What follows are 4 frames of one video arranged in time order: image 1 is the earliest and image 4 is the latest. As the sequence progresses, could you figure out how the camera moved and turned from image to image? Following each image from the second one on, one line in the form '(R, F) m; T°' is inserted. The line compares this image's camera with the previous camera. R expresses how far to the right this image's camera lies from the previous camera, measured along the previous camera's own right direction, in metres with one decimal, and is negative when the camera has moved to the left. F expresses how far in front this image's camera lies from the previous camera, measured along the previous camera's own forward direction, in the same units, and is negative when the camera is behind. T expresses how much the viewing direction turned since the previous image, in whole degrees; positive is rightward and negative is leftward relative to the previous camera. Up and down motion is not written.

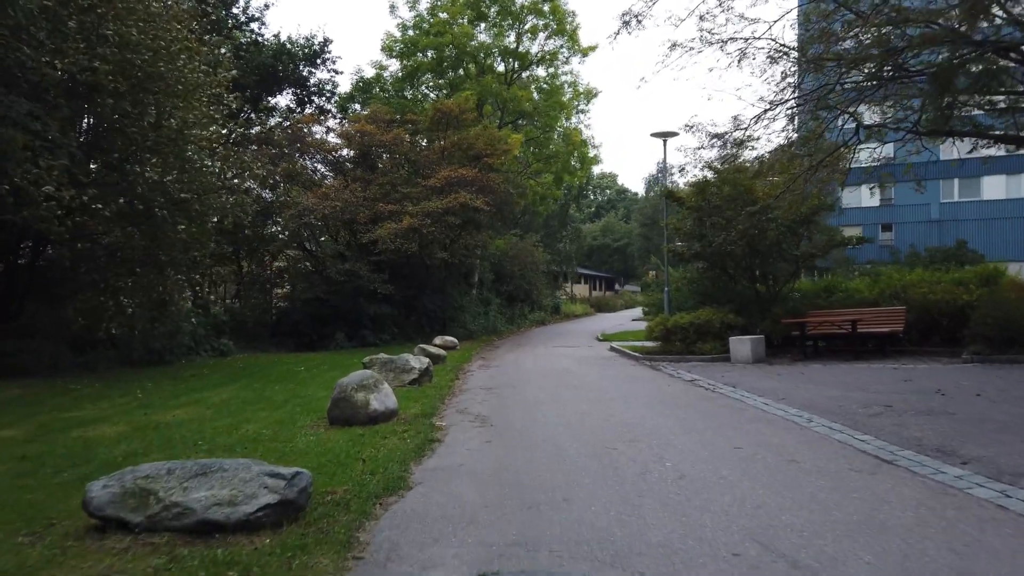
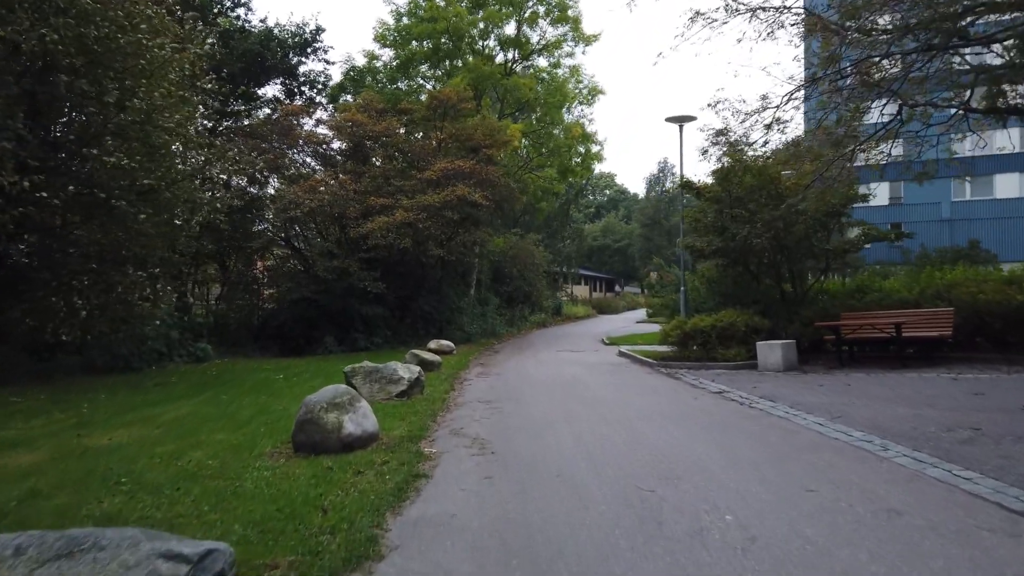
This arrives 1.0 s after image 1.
(-0.1, +1.8) m; 0°
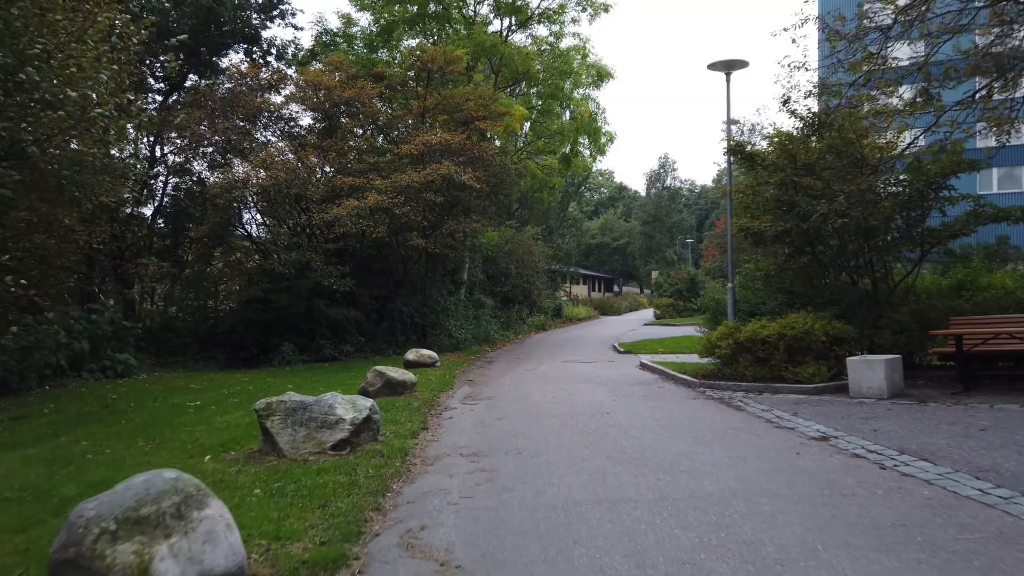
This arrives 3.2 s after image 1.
(0.0, +4.2) m; 0°
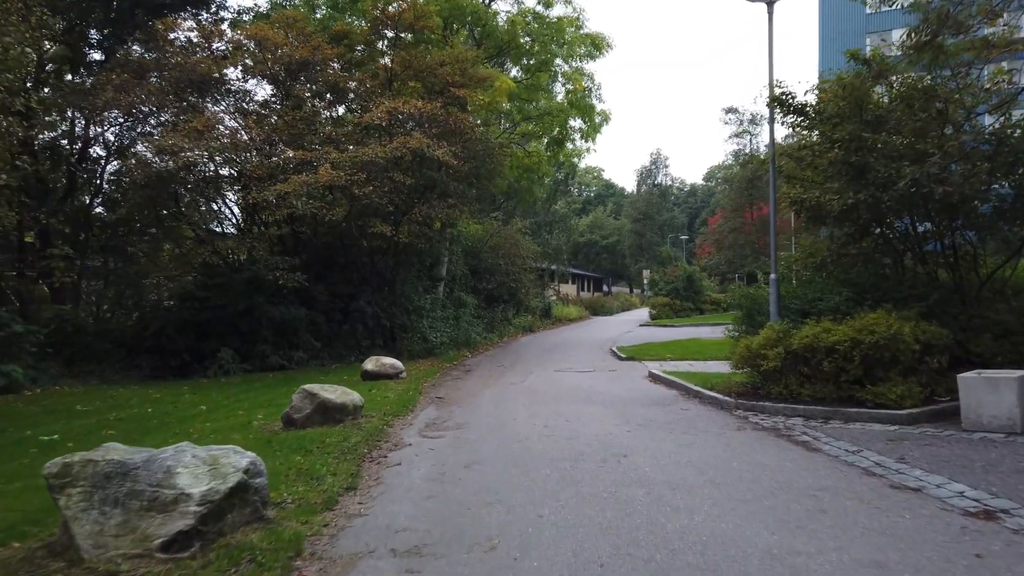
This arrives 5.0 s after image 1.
(+0.1, +3.3) m; +1°
